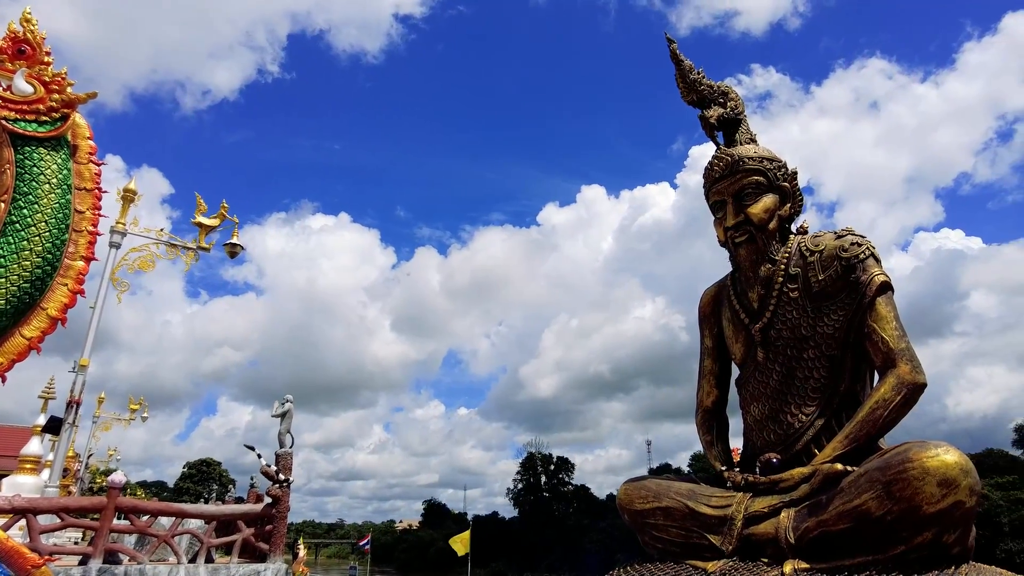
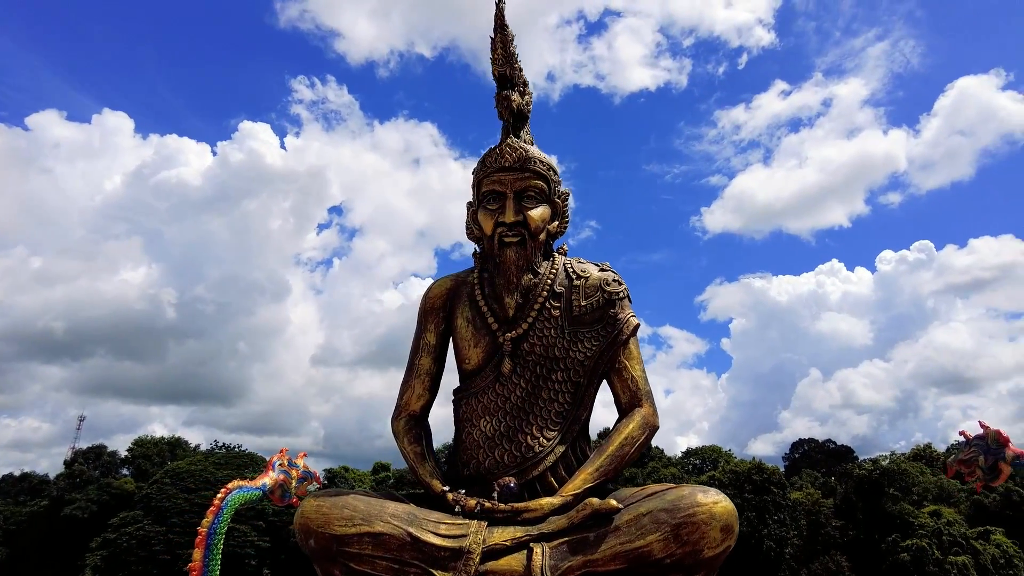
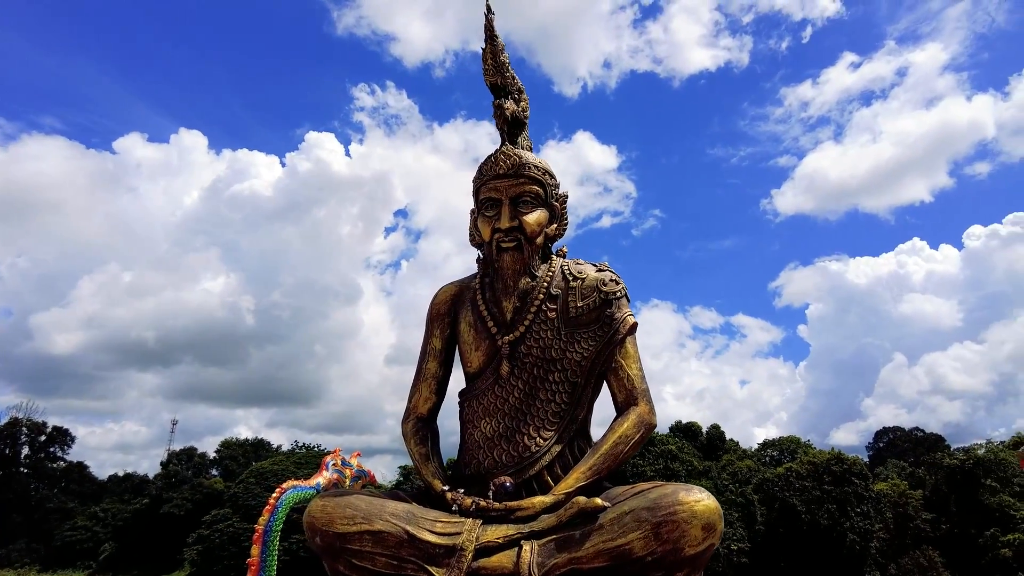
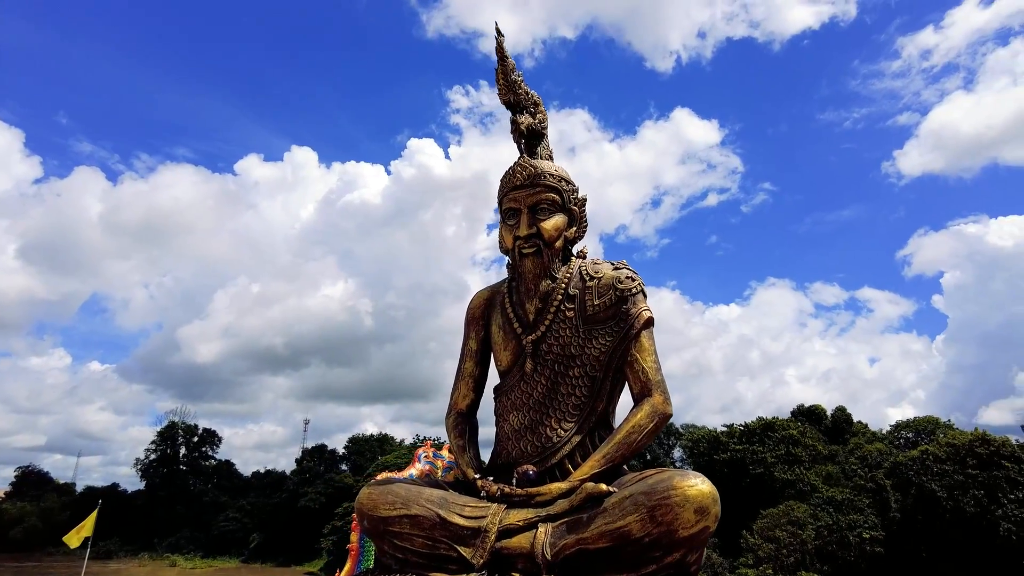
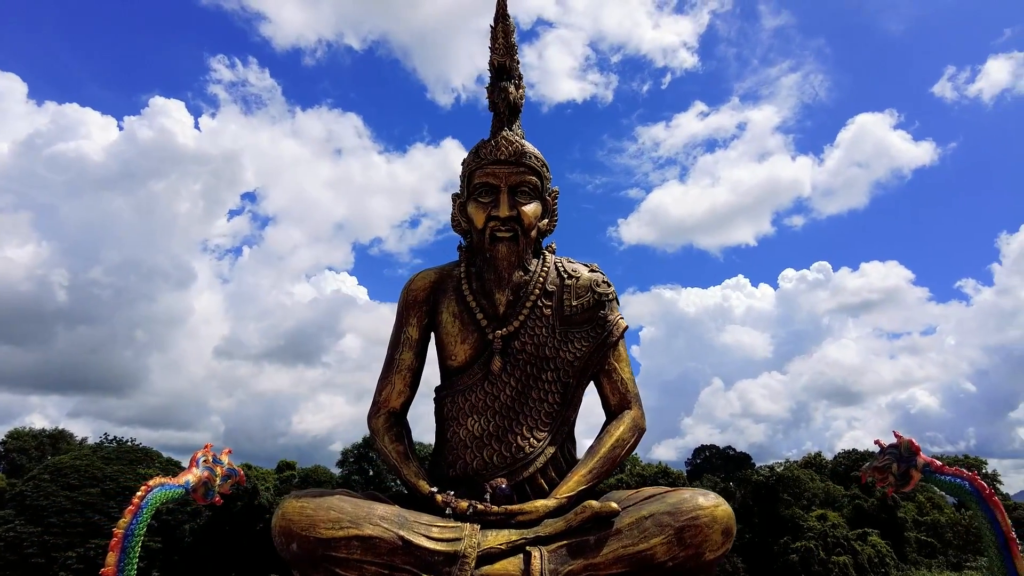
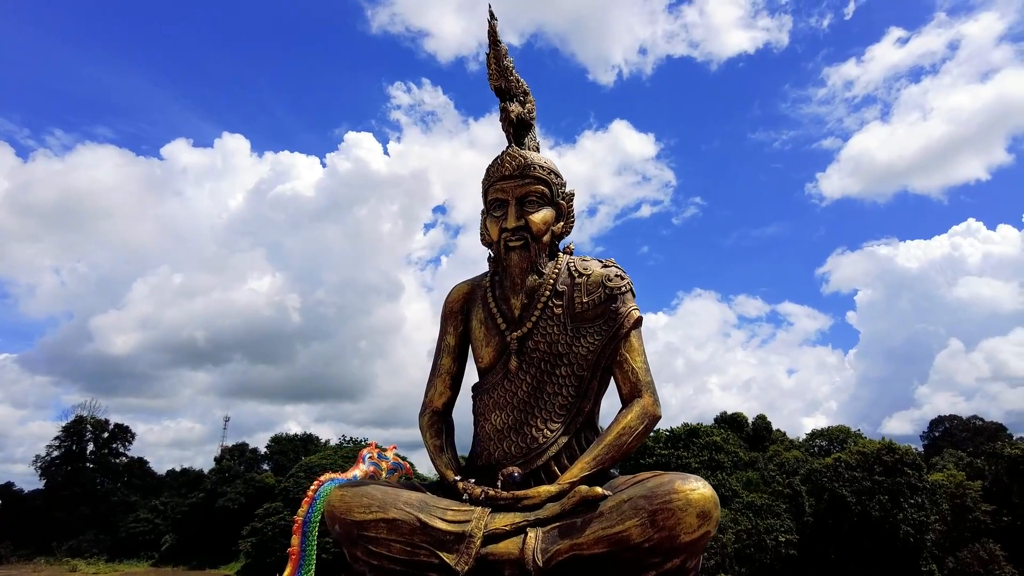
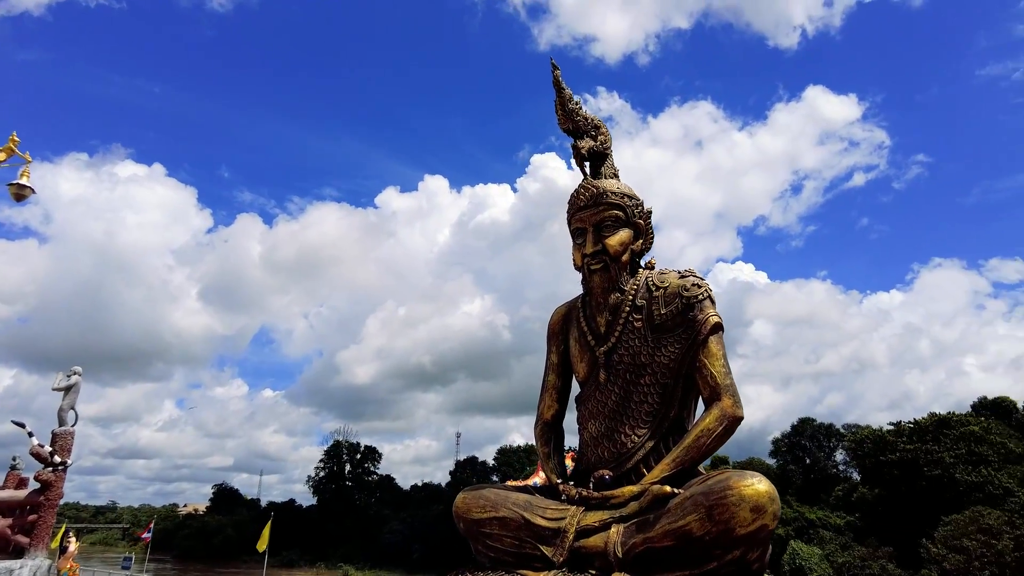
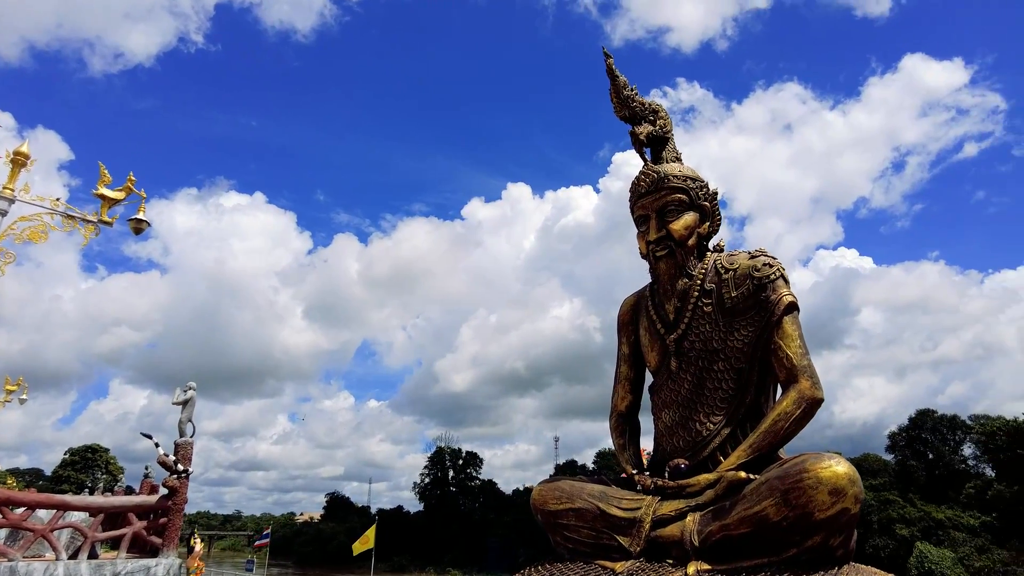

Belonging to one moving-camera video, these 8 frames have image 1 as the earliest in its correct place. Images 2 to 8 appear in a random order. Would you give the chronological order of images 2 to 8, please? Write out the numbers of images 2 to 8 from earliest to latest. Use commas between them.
8, 7, 4, 6, 3, 2, 5
